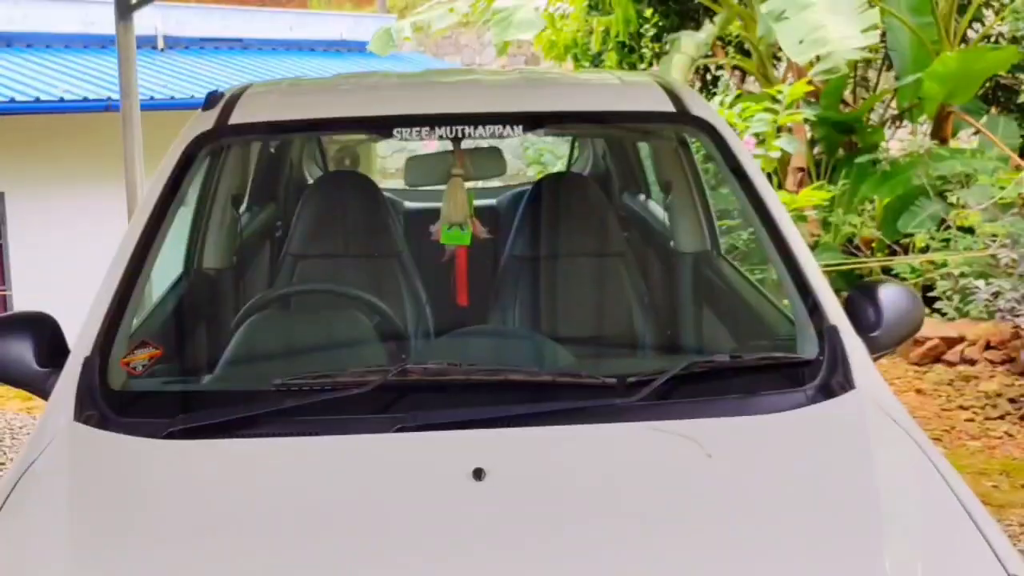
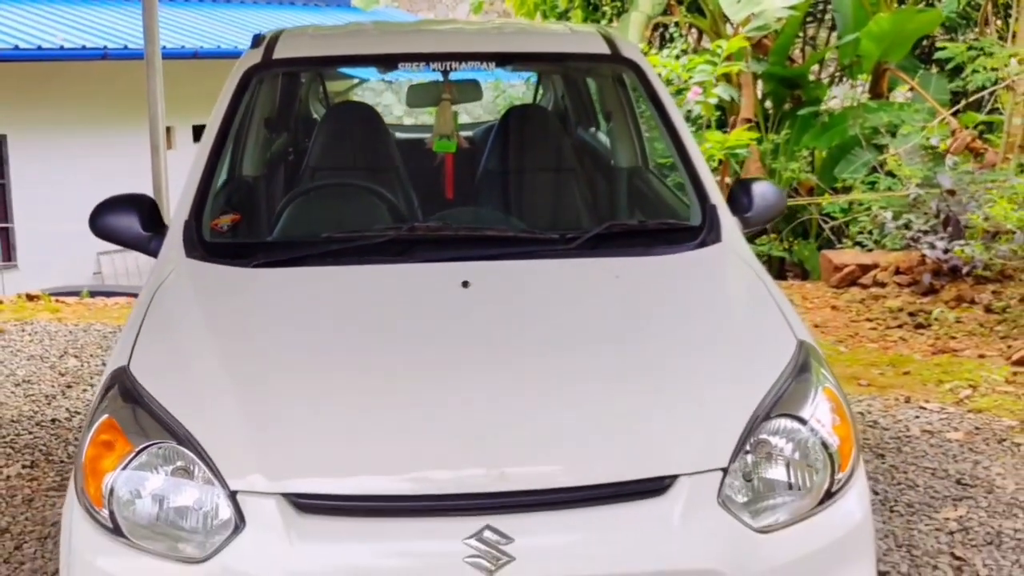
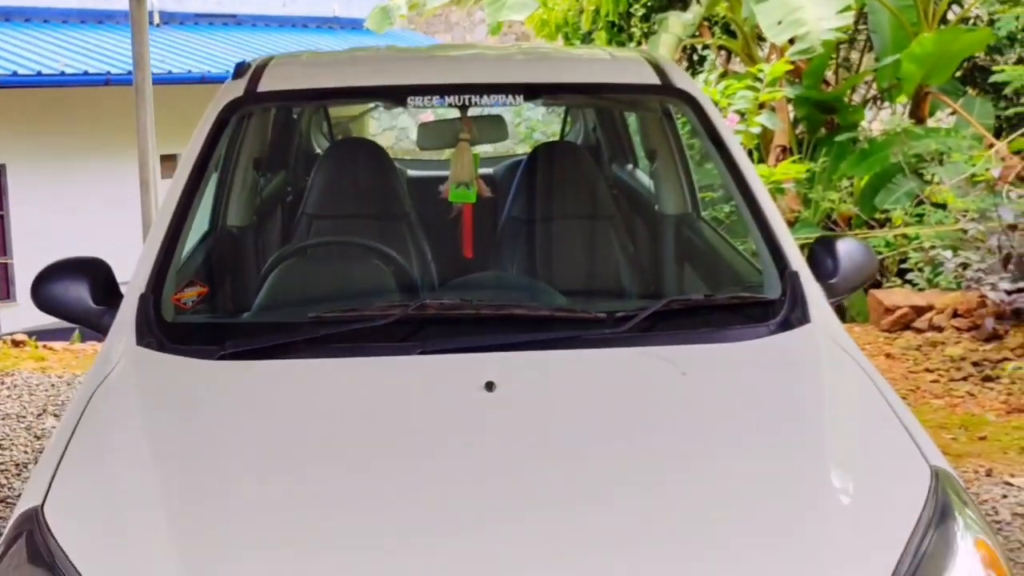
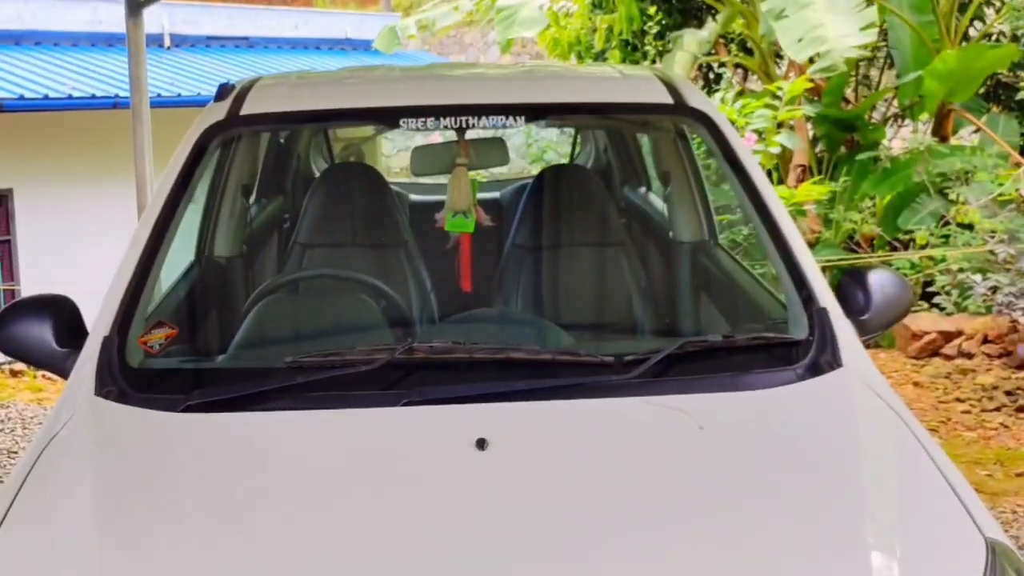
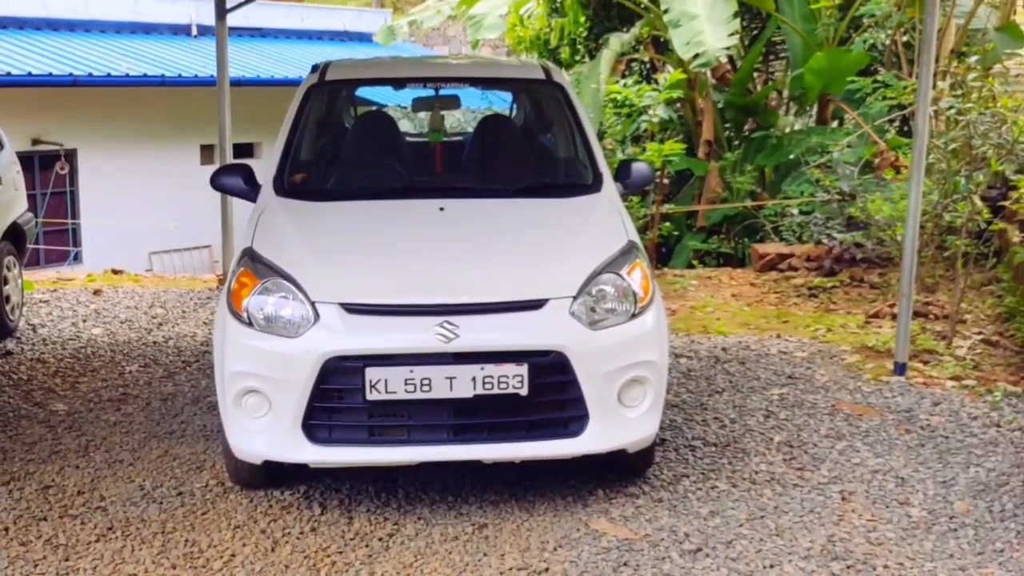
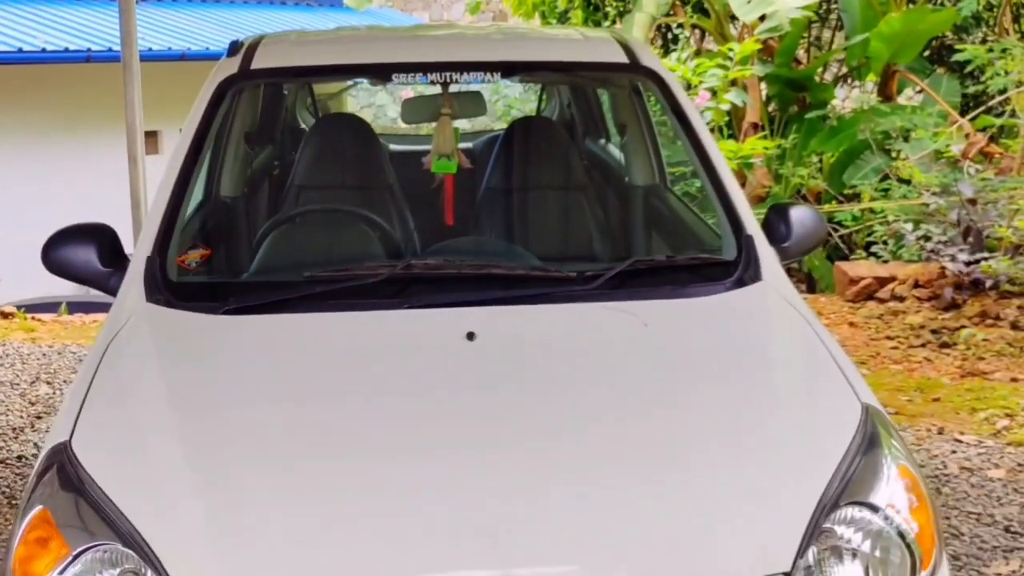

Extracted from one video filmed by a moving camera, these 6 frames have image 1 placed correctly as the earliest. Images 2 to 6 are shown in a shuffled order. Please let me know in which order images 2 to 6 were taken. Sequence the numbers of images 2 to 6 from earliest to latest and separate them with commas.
4, 3, 6, 2, 5
